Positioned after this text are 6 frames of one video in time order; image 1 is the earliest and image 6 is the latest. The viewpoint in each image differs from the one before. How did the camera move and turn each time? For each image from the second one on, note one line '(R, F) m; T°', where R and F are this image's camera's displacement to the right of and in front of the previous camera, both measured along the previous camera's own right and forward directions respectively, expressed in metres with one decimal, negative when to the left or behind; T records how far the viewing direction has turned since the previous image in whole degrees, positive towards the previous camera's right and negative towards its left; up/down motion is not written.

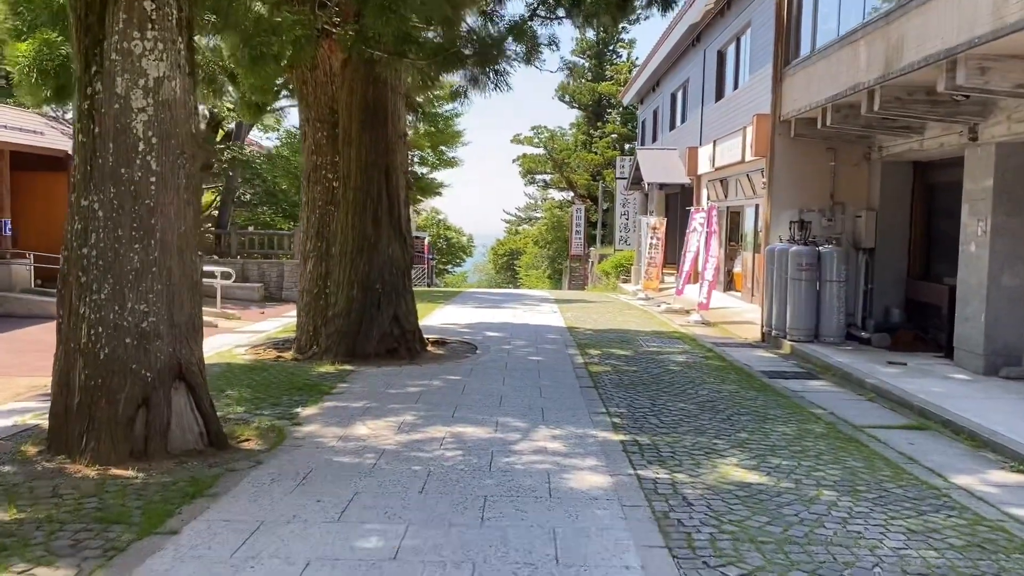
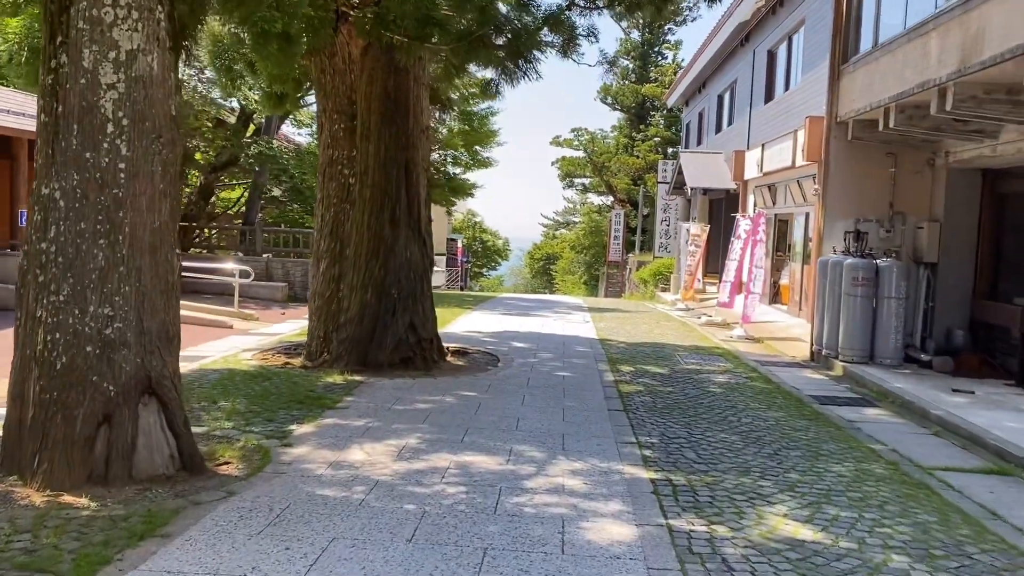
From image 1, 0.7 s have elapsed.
(+0.1, +0.7) m; -3°
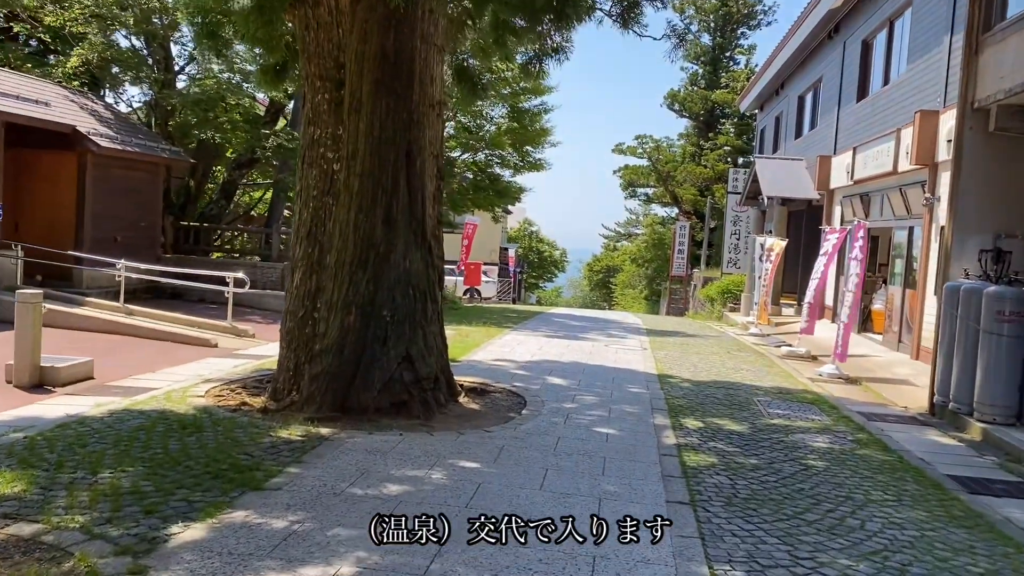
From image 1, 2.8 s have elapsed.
(+0.2, +2.1) m; -4°
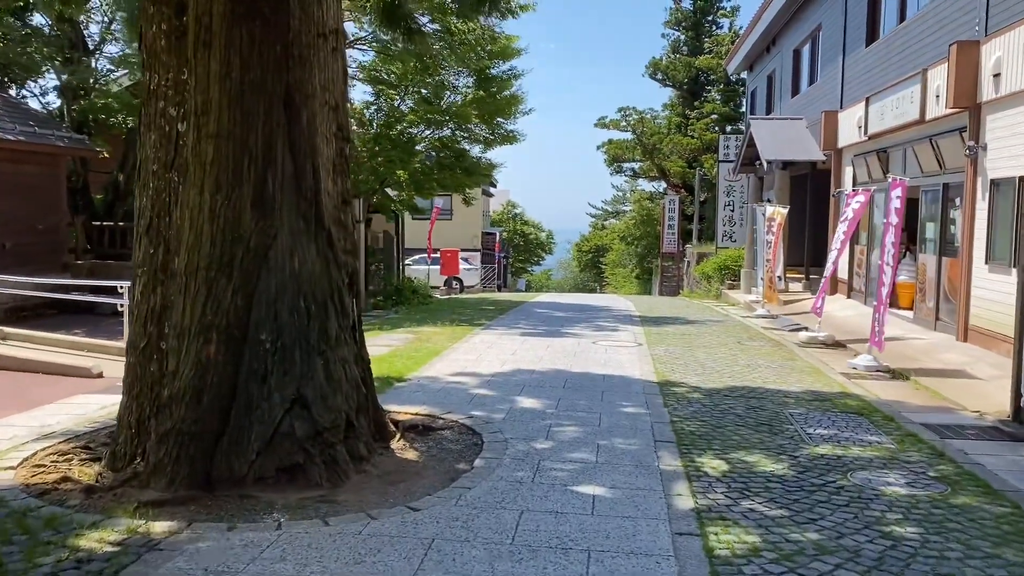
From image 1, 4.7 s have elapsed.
(+0.3, +2.0) m; +1°
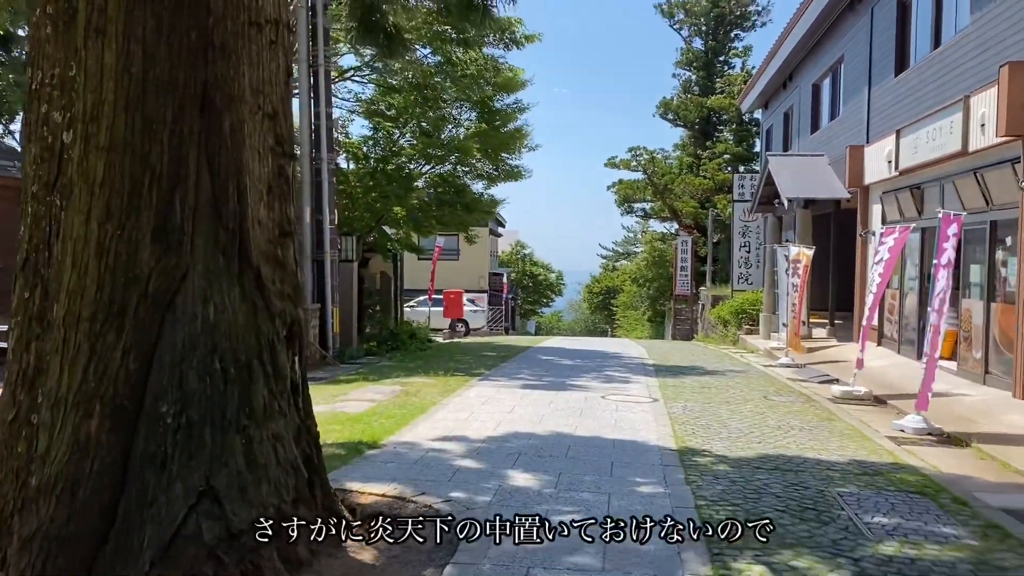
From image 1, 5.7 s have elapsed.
(+0.1, +1.0) m; -1°
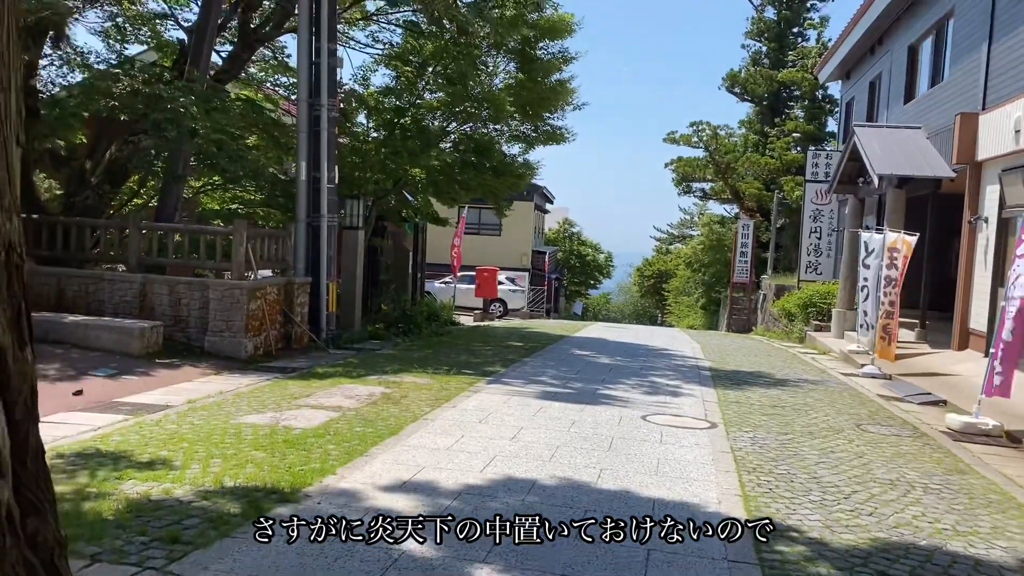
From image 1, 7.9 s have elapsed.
(+0.3, +2.1) m; -3°
